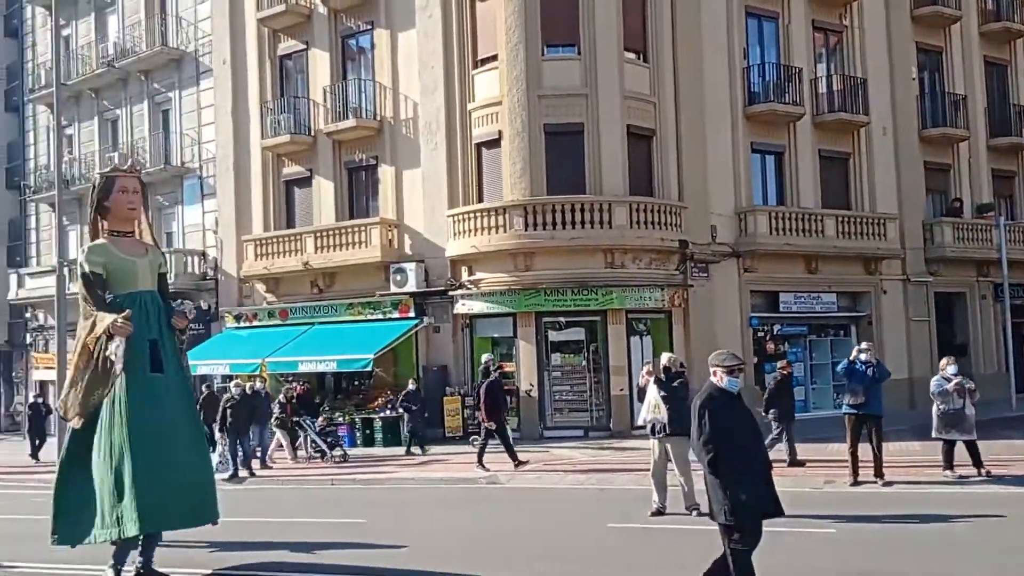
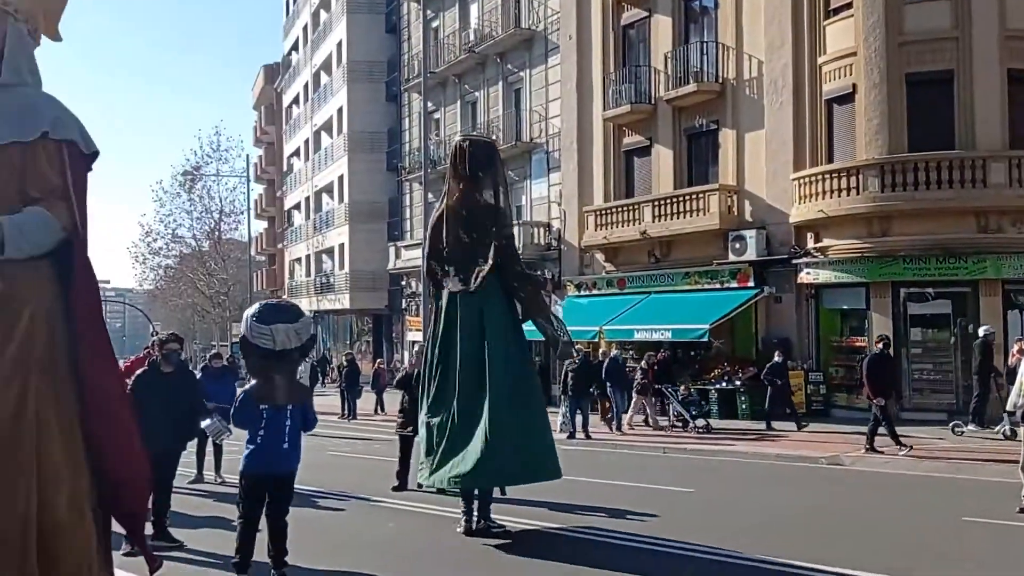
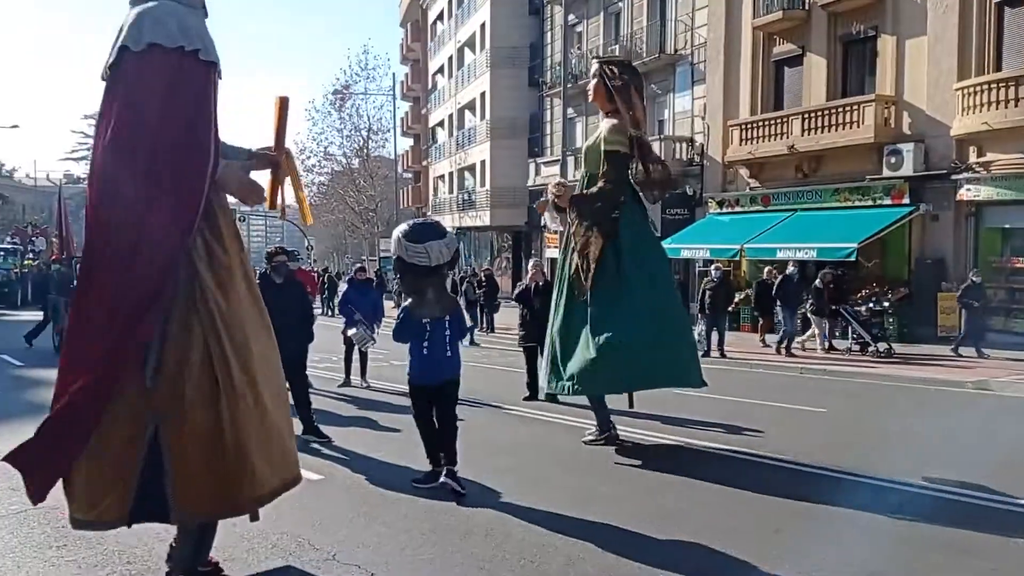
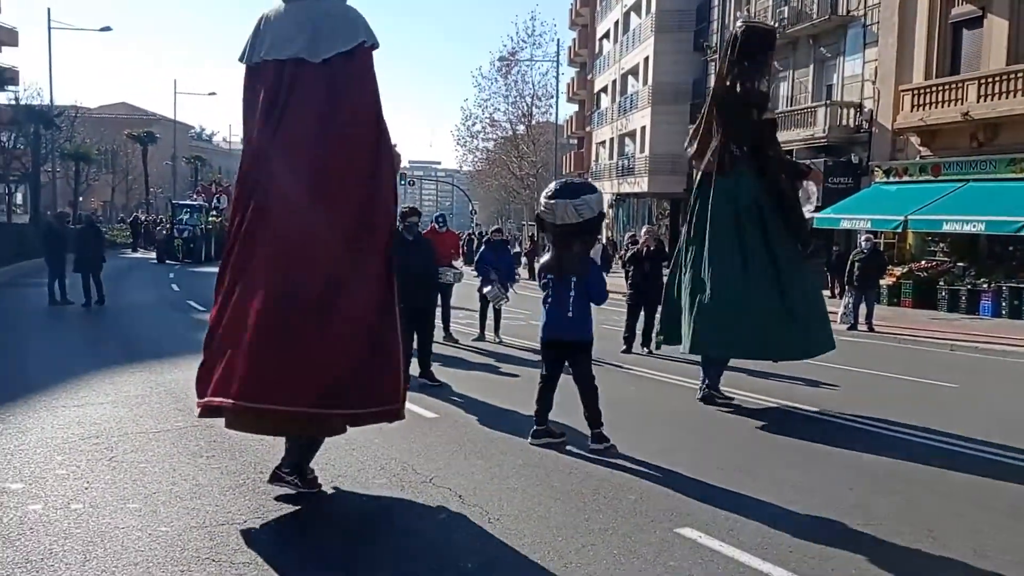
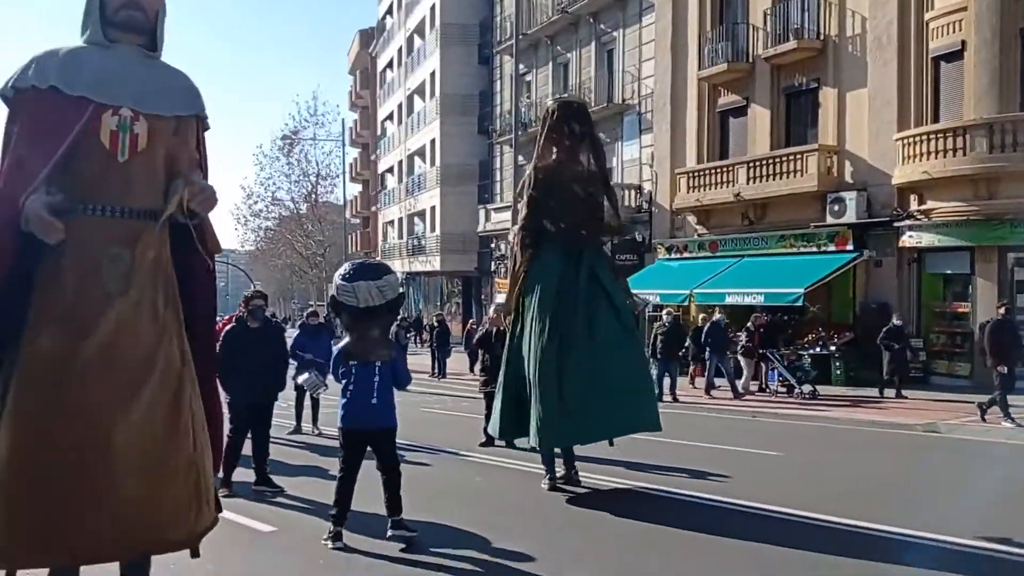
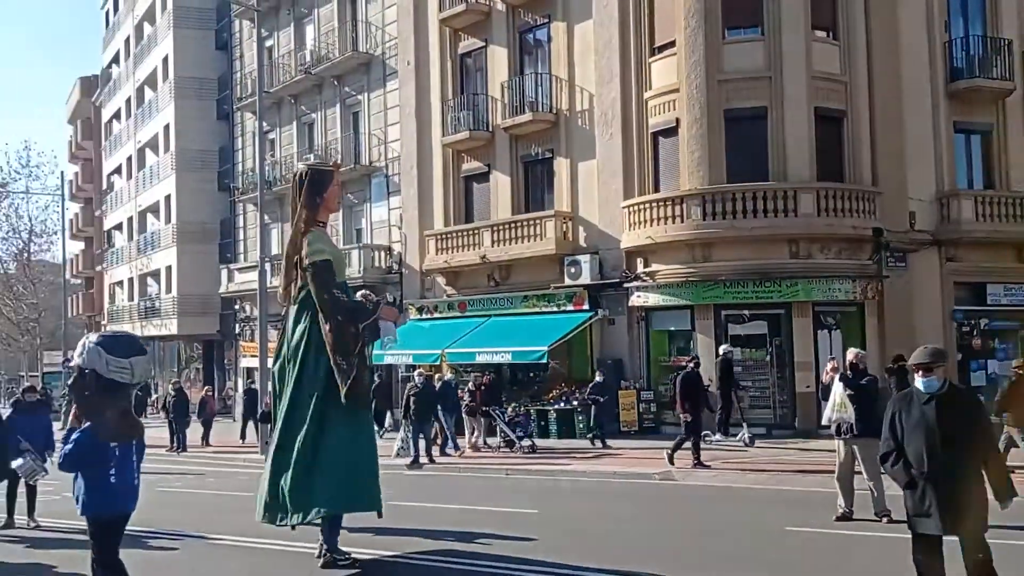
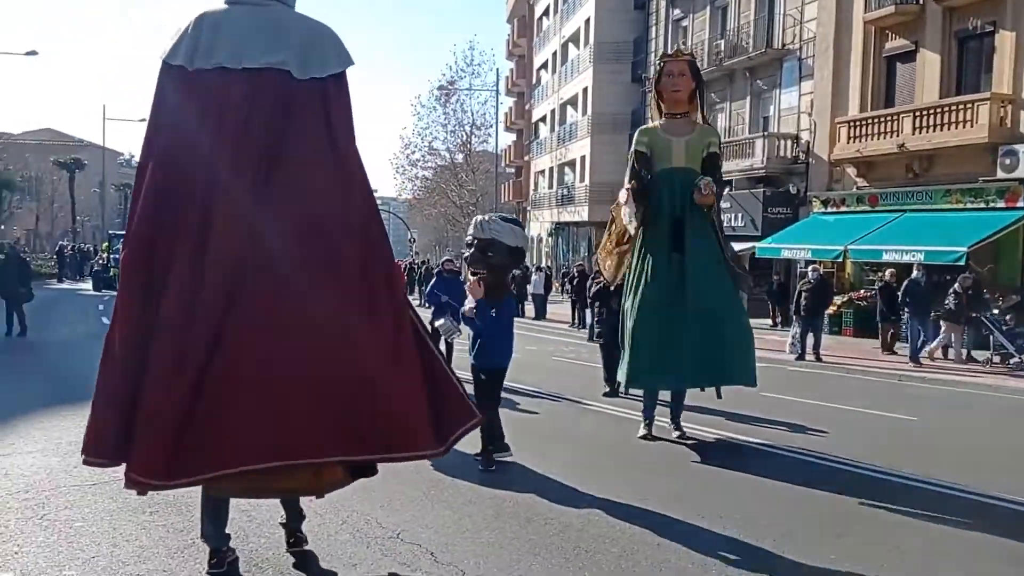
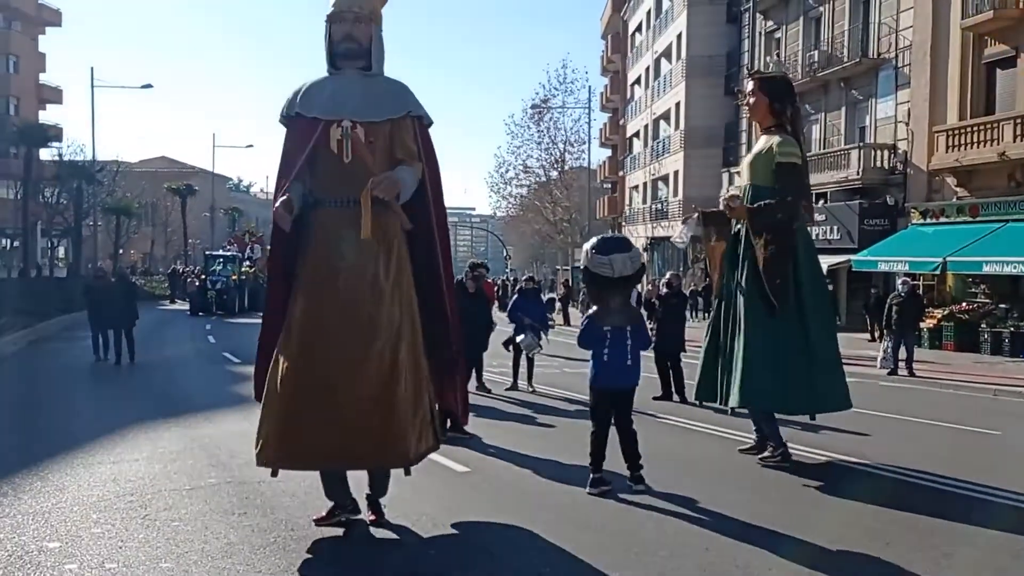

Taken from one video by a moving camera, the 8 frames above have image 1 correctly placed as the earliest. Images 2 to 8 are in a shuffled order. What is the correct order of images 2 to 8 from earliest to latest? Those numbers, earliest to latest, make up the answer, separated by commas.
6, 2, 5, 3, 7, 4, 8
